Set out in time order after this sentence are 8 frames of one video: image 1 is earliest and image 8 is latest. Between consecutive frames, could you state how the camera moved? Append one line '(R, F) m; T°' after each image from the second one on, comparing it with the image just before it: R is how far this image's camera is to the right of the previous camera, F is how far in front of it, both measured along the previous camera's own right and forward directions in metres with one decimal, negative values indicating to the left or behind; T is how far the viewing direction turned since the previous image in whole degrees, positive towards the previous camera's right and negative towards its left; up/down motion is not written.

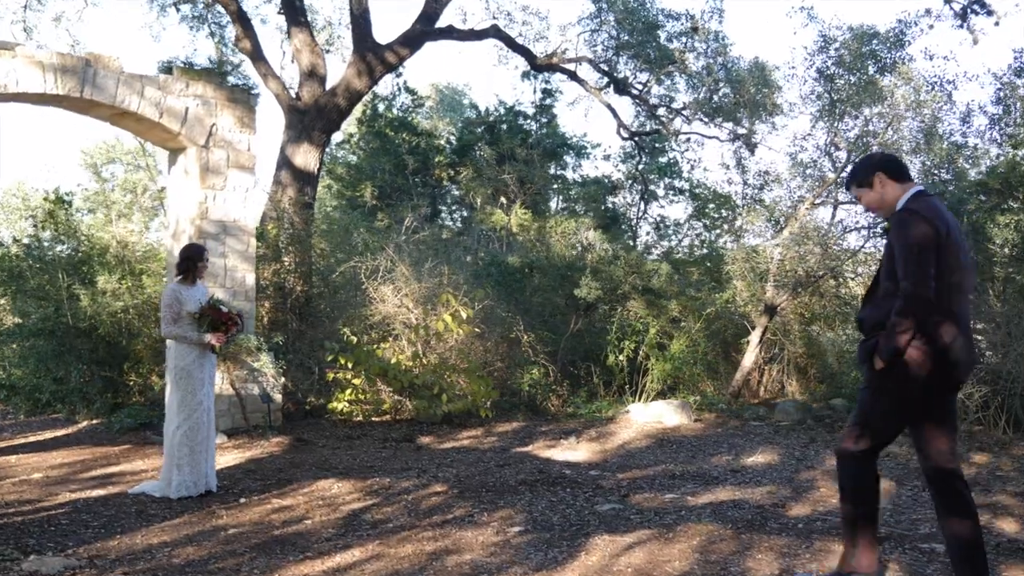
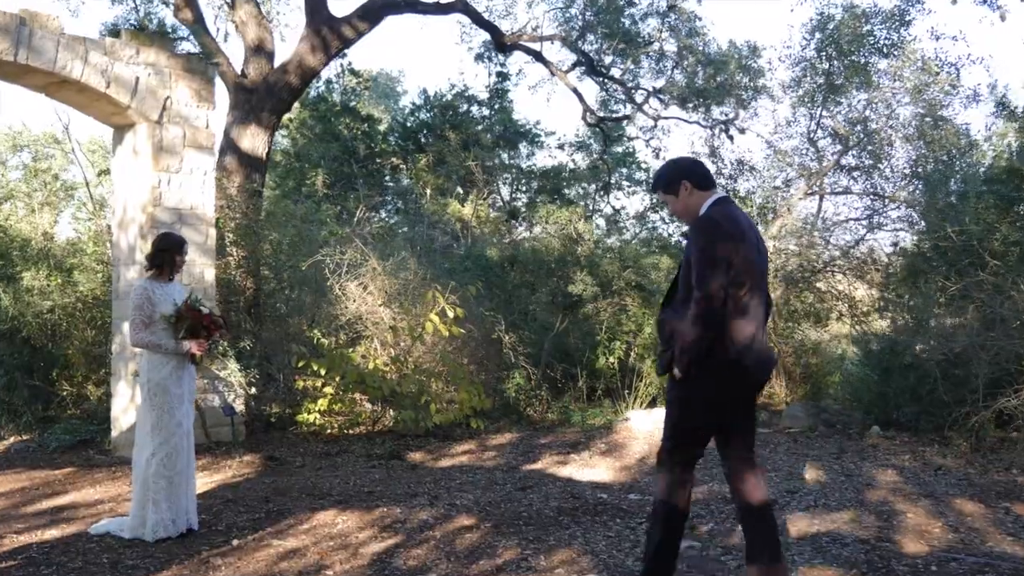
(-0.6, +0.9) m; +5°
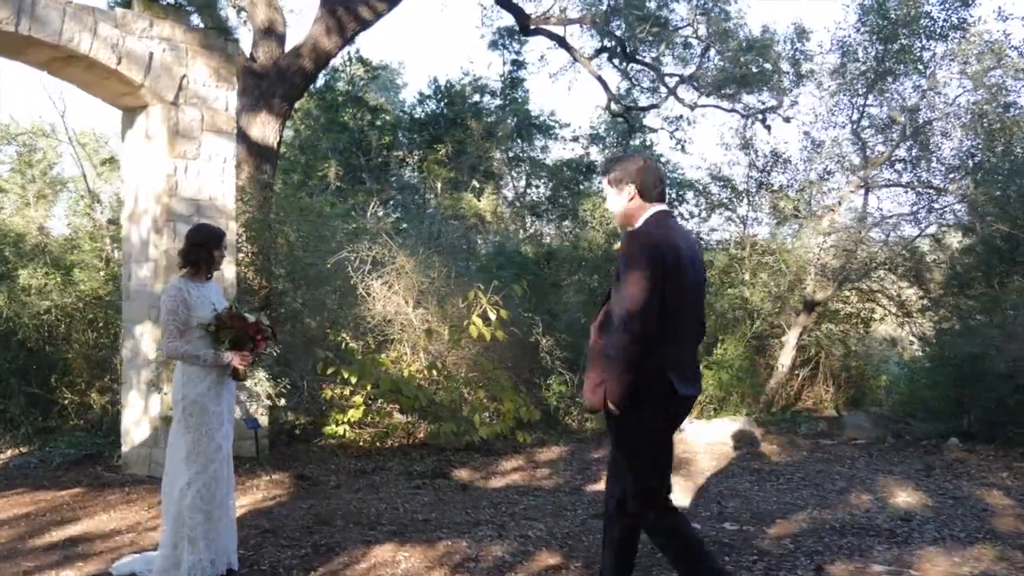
(-0.4, +0.7) m; +1°
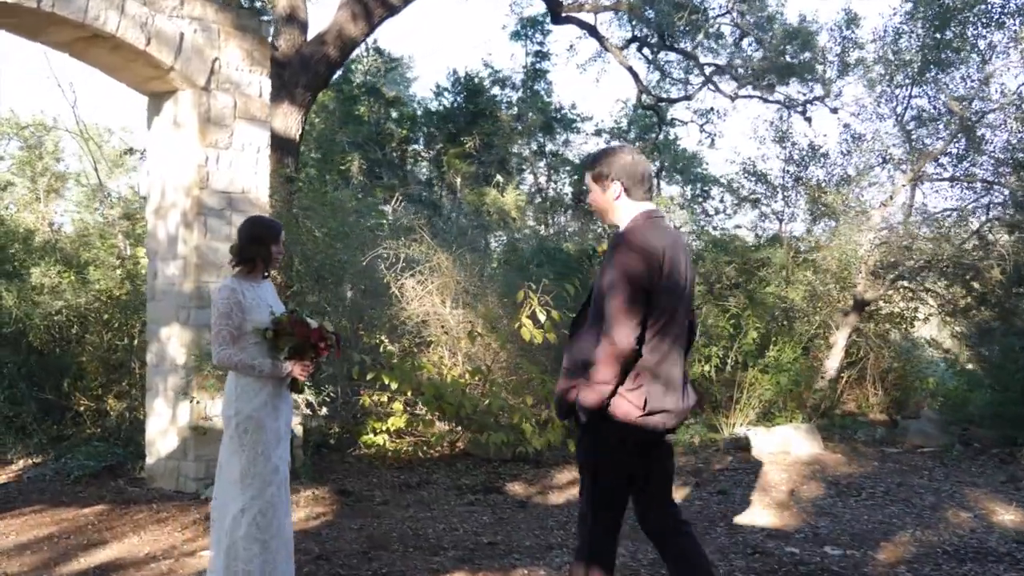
(-0.3, +0.5) m; 0°
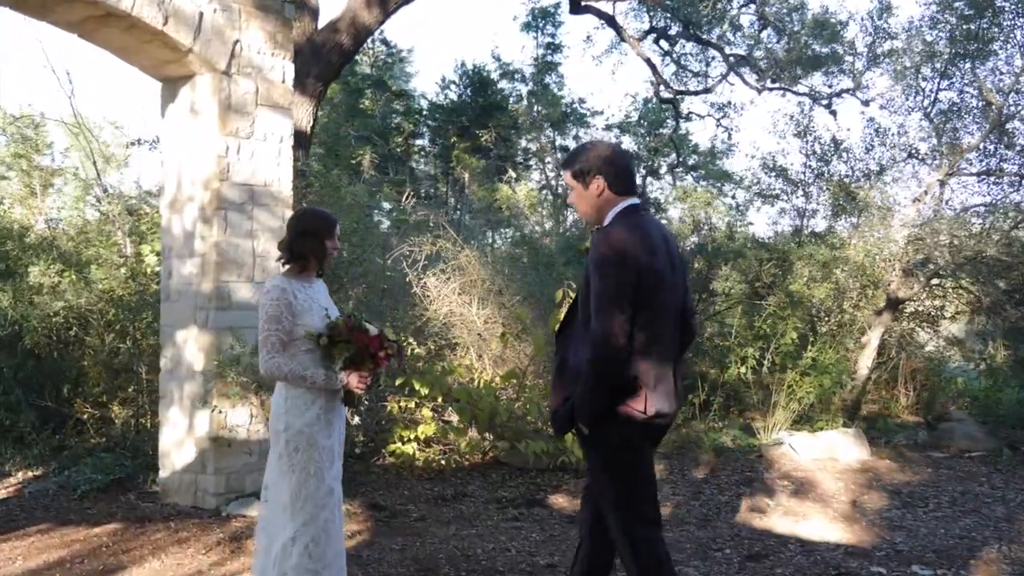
(-0.3, +0.4) m; +1°
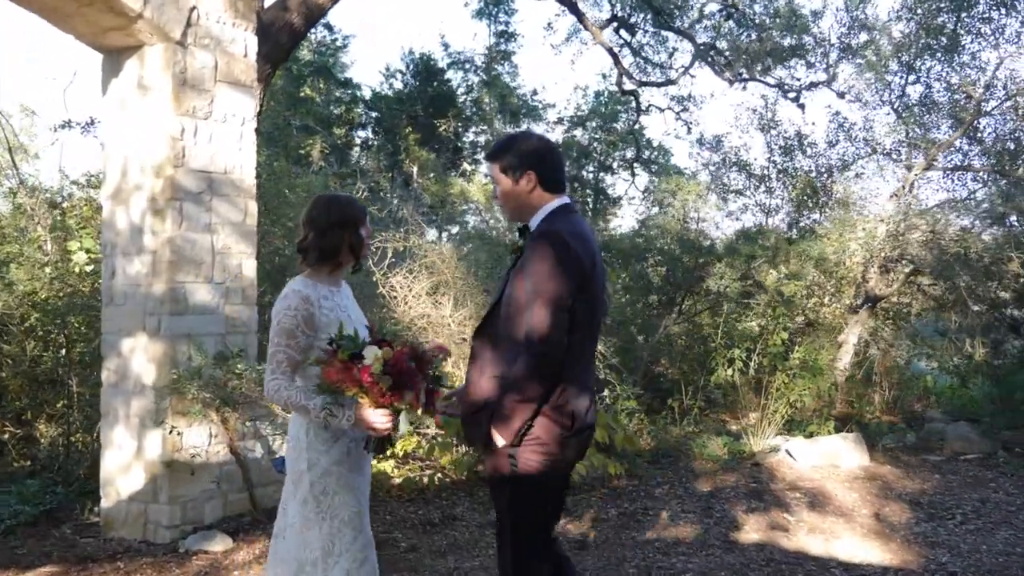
(-0.3, +0.5) m; +4°
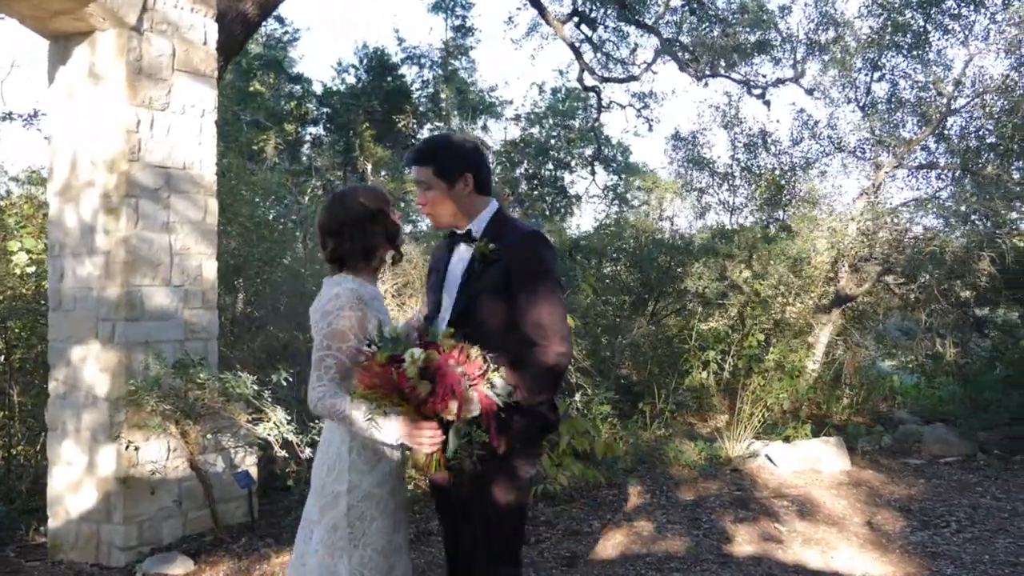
(-0.1, +0.3) m; +3°
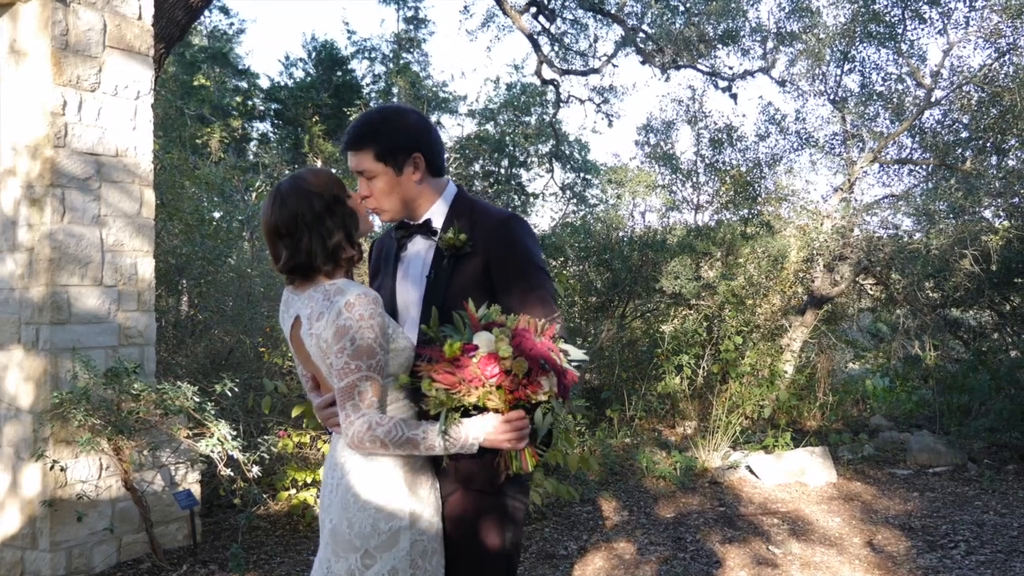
(-0.1, +0.4) m; +3°
